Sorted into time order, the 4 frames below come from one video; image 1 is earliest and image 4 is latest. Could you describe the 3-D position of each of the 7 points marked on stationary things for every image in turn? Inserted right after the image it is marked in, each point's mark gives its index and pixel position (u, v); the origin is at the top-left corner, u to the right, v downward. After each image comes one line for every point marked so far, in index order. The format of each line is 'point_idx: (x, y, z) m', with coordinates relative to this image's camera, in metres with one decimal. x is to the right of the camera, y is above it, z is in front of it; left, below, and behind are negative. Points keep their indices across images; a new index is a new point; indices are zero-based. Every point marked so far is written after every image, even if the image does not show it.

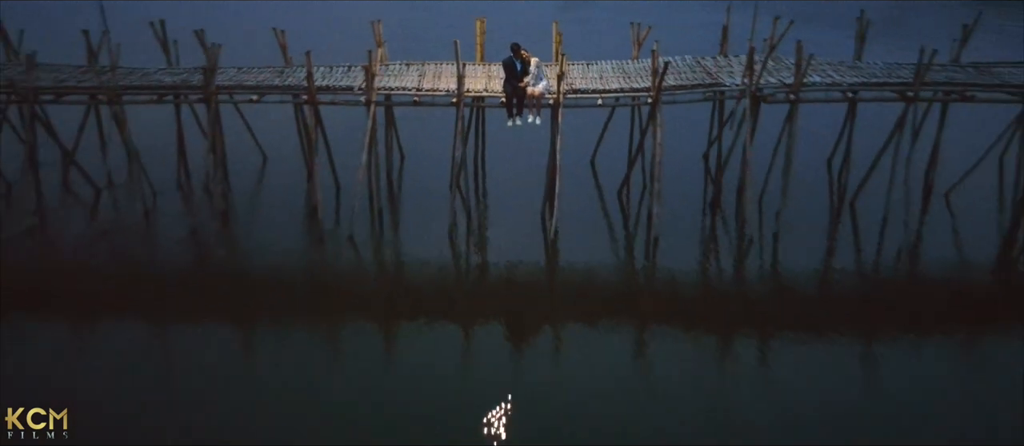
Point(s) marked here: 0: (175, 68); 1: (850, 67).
0: (-3.0, +1.4, +9.2) m
1: (+2.8, +1.3, +8.6) m
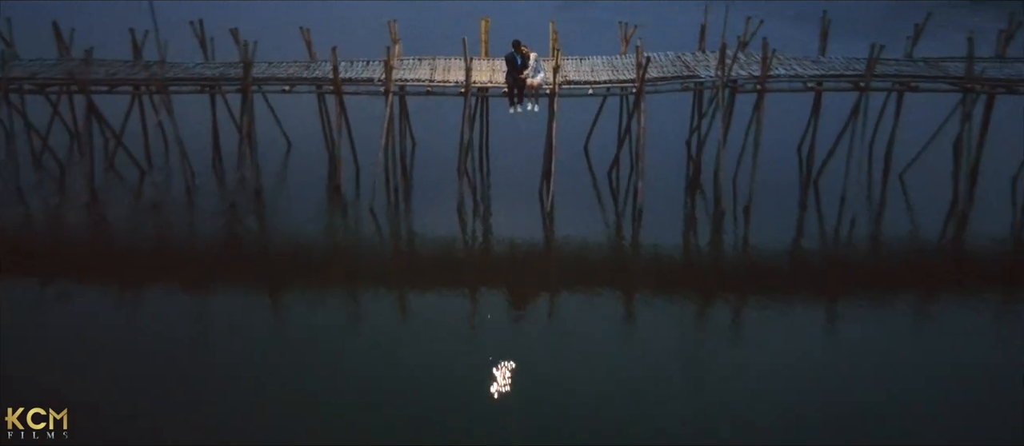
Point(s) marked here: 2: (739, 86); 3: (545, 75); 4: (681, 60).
0: (-3.0, +1.6, +10.3) m
1: (+2.8, +1.5, +9.7) m
2: (+2.0, +1.2, +9.2) m
3: (+0.3, +1.4, +9.6) m
4: (+1.6, +1.5, +9.8) m
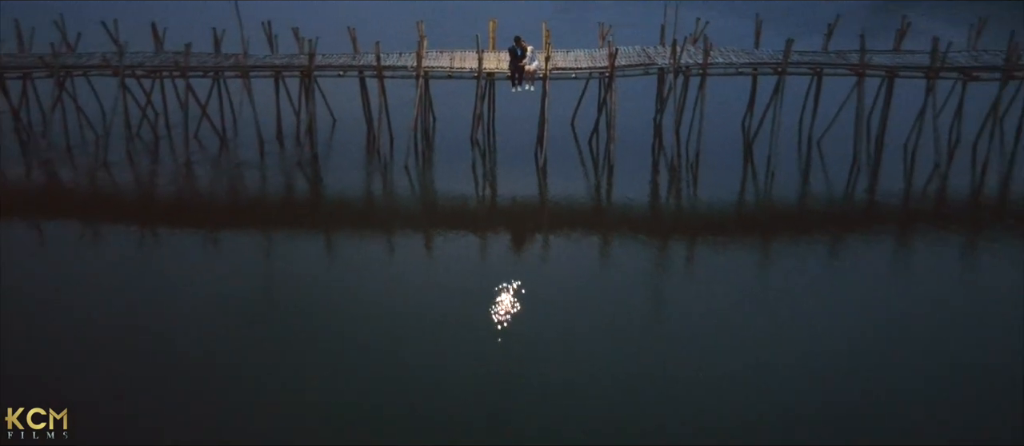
0: (-3.0, +2.1, +13.1) m
1: (+2.8, +2.1, +12.5) m
2: (+2.0, +1.8, +12.0) m
3: (+0.3, +1.9, +12.5) m
4: (+1.6, +2.1, +12.7) m
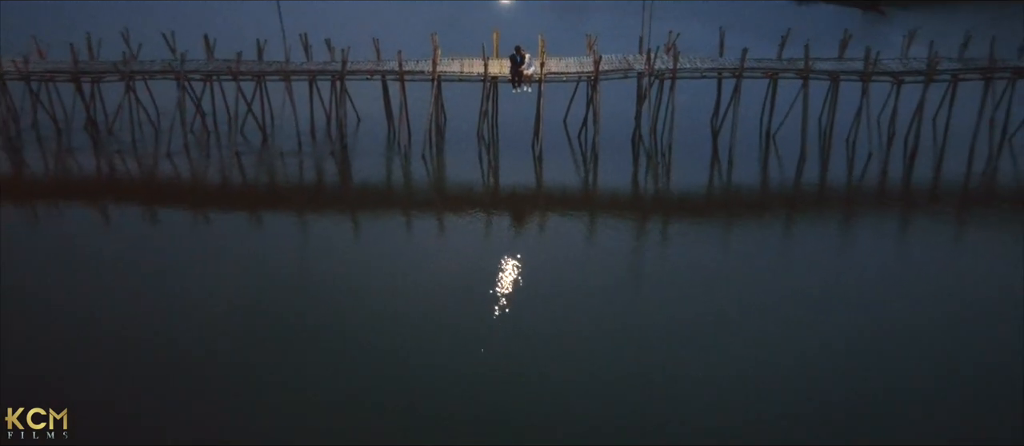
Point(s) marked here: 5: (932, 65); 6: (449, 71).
0: (-2.9, +2.4, +15.4) m
1: (+2.8, +2.3, +14.8) m
2: (+2.0, +2.0, +14.3) m
3: (+0.3, +2.2, +14.7) m
4: (+1.6, +2.4, +14.9) m
5: (+5.6, +2.1, +14.0) m
6: (-0.9, +2.1, +14.6) m
